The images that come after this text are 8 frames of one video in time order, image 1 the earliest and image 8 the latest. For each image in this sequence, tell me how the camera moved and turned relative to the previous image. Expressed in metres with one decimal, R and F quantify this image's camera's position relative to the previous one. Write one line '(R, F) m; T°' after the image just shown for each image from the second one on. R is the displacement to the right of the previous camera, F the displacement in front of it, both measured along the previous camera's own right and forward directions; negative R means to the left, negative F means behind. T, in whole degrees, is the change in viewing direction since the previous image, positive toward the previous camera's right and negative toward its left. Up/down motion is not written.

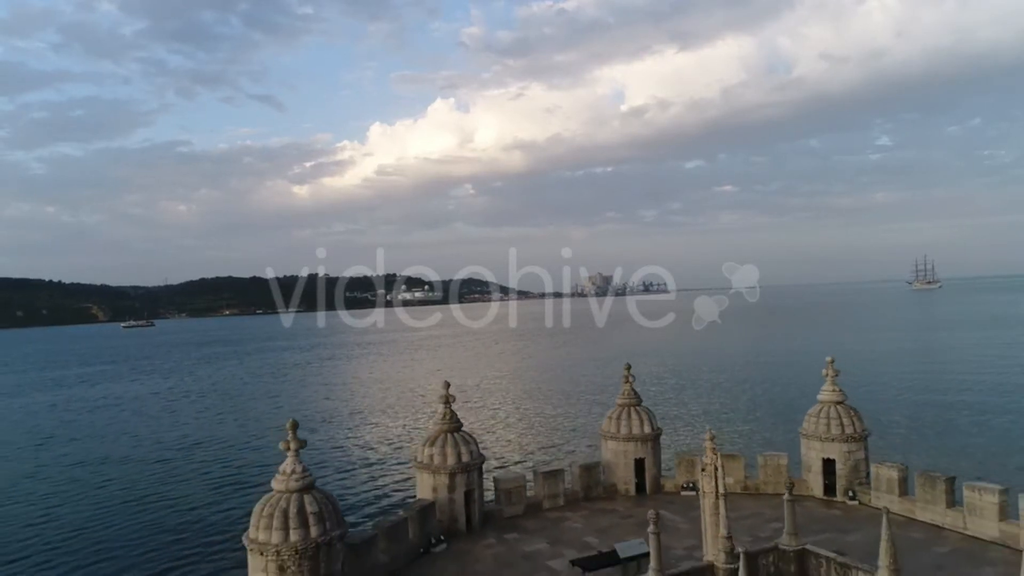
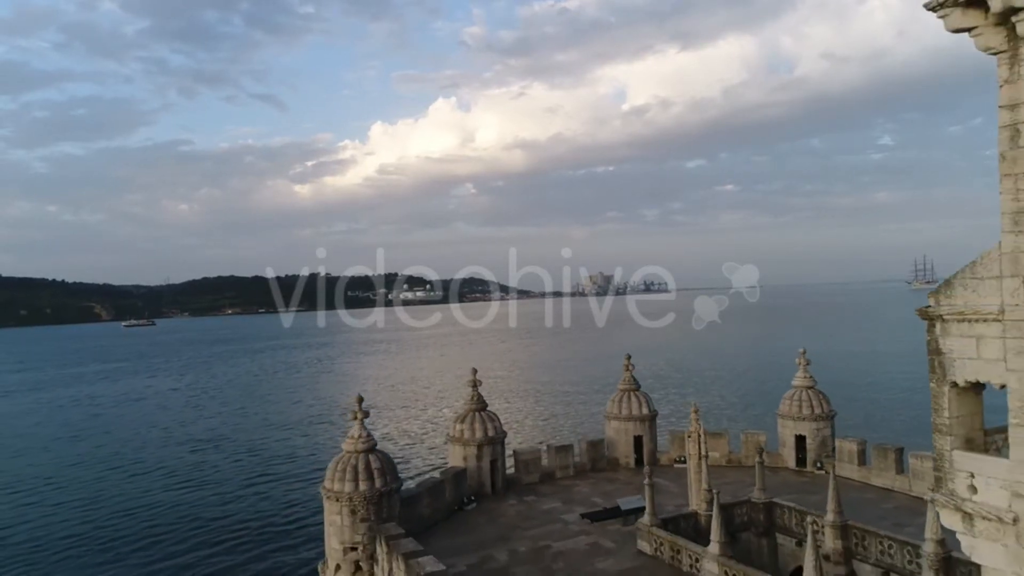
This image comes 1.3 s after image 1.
(-0.5, -3.3) m; 0°
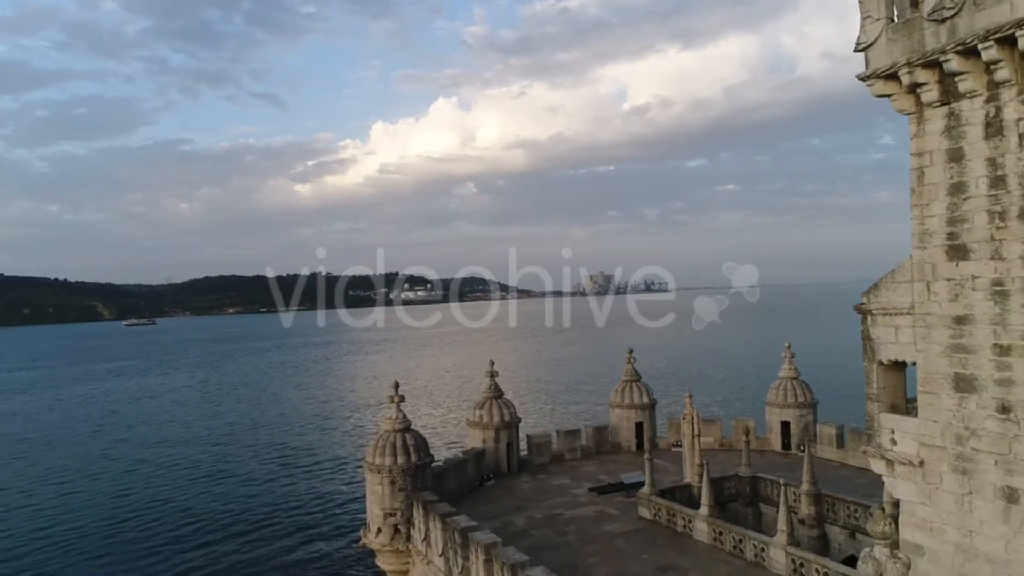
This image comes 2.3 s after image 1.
(-0.4, -2.5) m; 0°
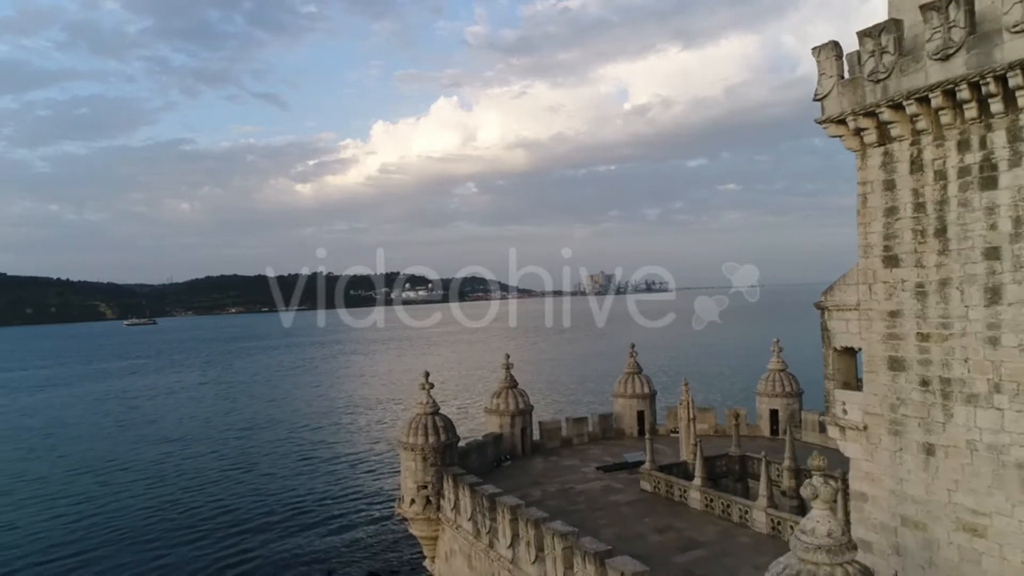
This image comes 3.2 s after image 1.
(-0.5, -2.6) m; 0°
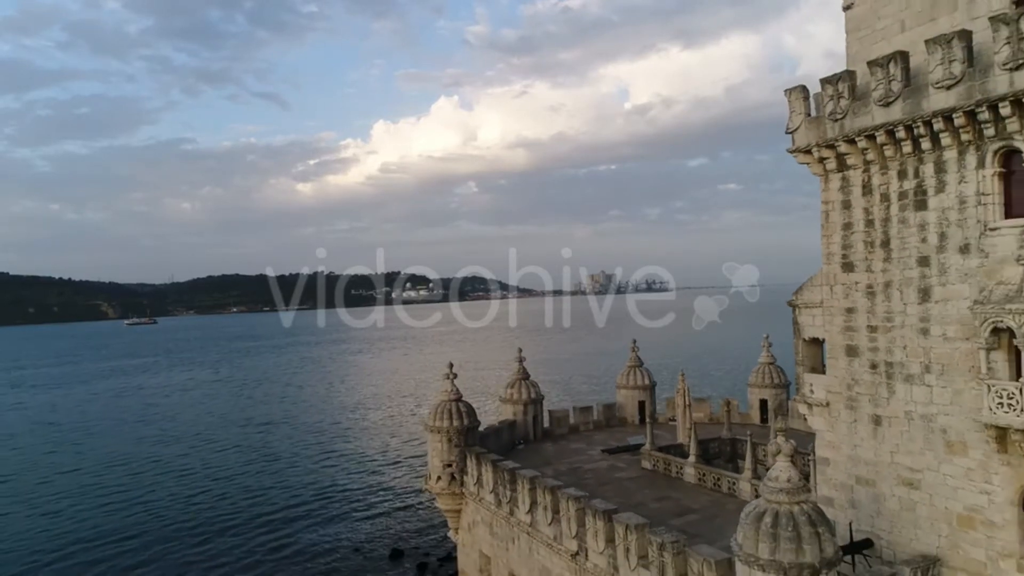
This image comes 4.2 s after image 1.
(-0.5, -2.6) m; 0°
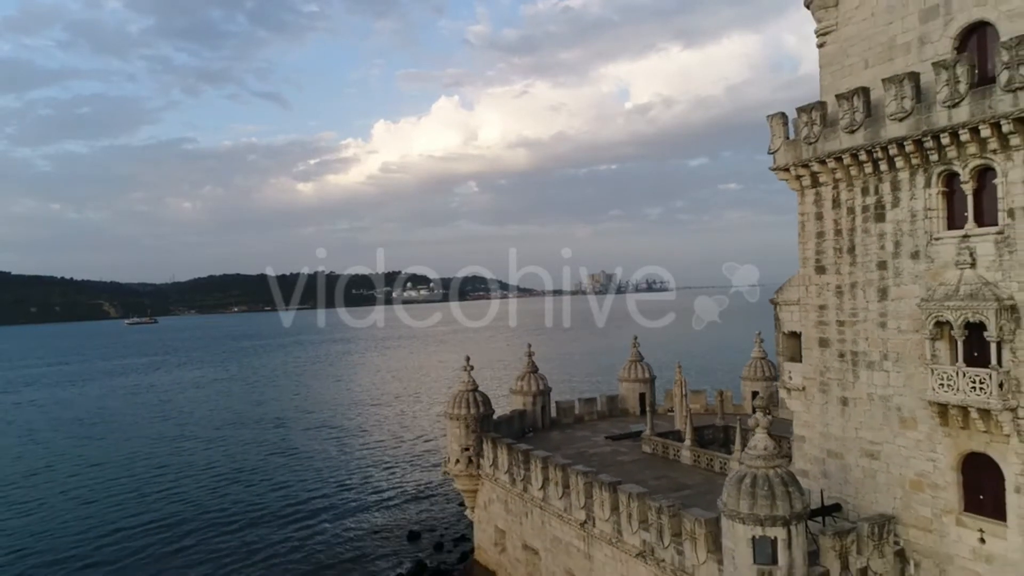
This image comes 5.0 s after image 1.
(-0.4, -2.3) m; 0°
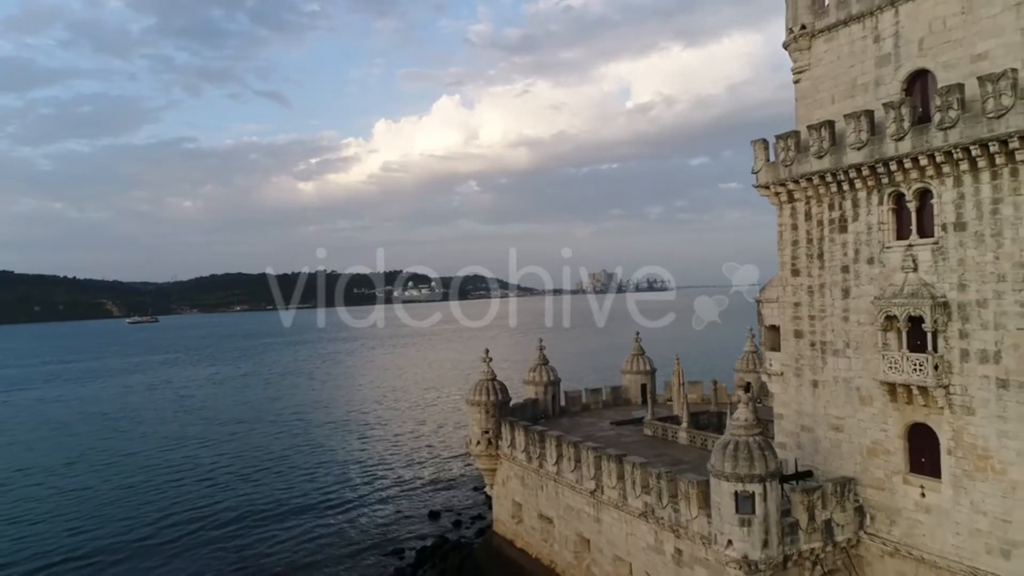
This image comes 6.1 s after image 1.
(-0.6, -3.0) m; 0°
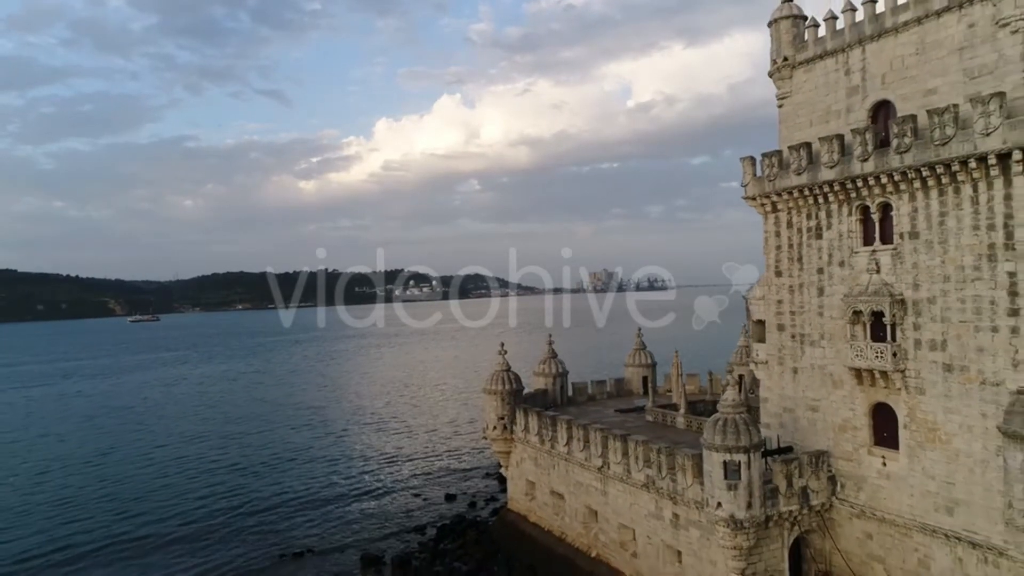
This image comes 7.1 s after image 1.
(-0.6, -2.8) m; 0°
